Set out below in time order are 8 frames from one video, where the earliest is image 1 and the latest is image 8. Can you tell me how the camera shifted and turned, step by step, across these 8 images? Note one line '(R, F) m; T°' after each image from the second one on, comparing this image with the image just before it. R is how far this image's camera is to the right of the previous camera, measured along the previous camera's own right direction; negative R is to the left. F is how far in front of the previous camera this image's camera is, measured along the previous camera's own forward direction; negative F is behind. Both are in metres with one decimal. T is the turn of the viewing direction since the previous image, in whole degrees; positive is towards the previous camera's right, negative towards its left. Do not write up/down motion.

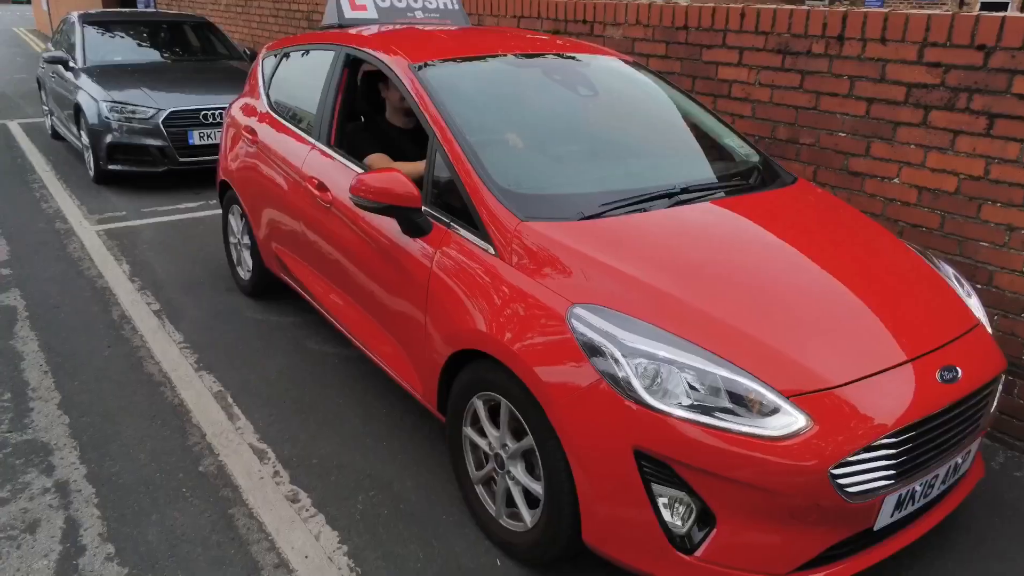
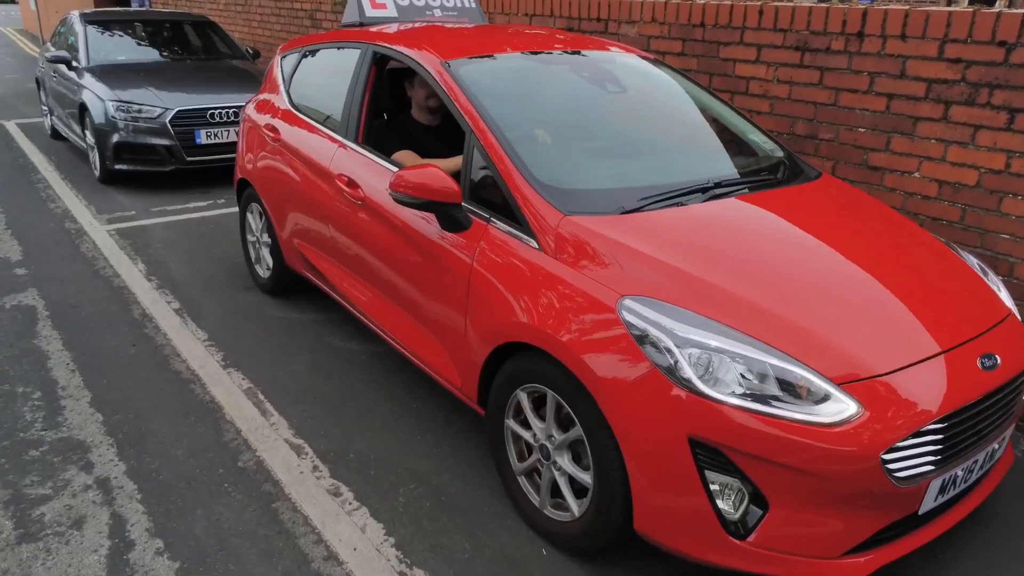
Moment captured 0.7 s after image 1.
(-0.2, 0.0) m; +1°
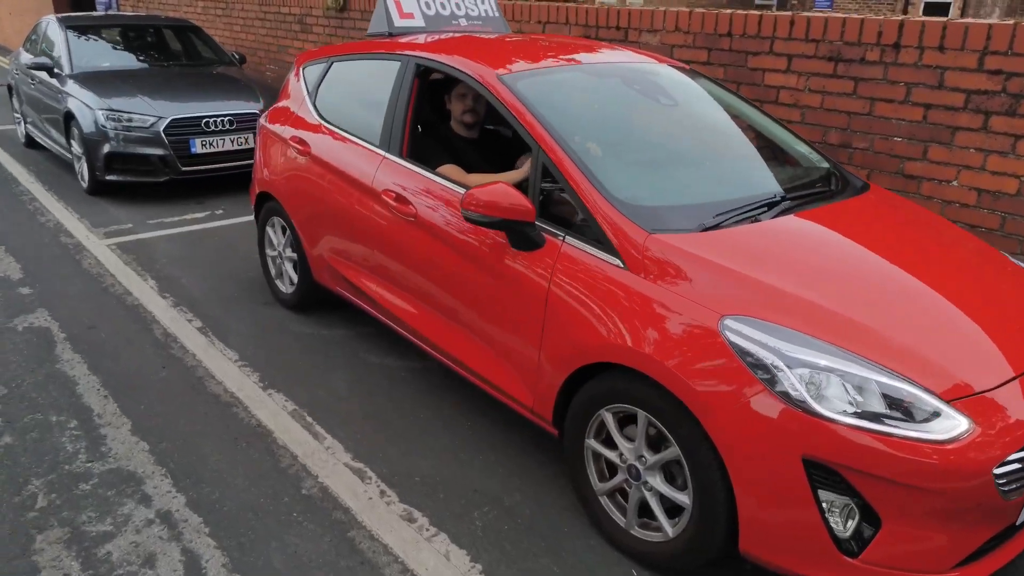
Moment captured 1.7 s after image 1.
(-0.4, 0.0) m; +3°
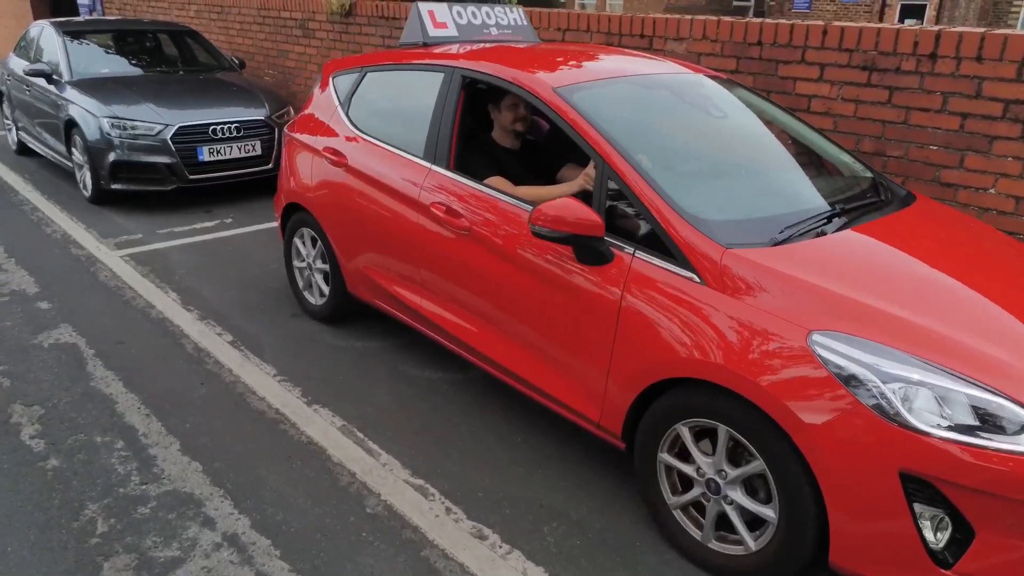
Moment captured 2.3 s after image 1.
(-0.3, 0.0) m; +2°
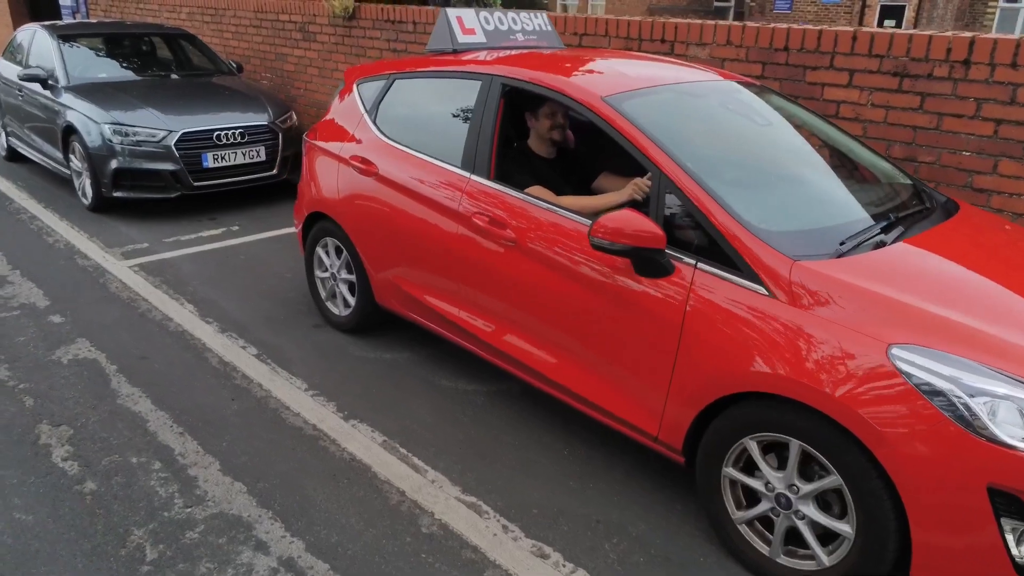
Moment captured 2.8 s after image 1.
(-0.3, +0.1) m; +2°
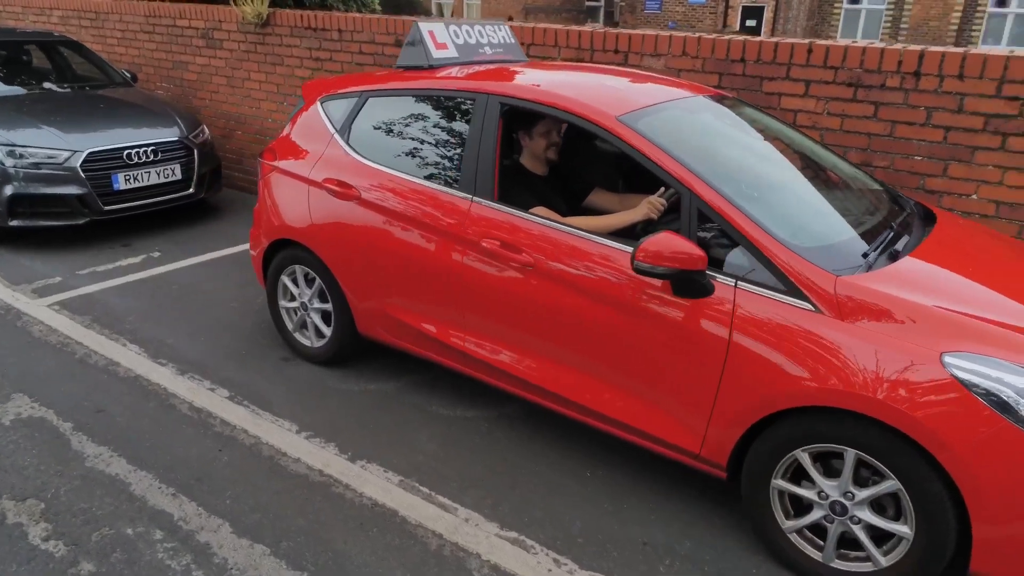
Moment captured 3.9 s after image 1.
(-0.5, +0.1) m; +9°
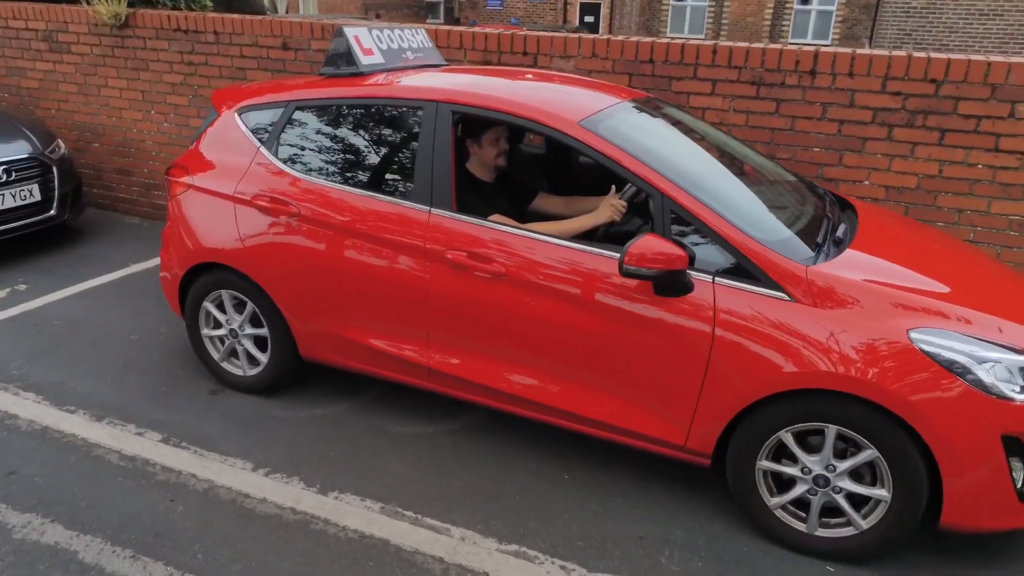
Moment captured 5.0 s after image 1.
(-0.5, +0.1) m; +11°
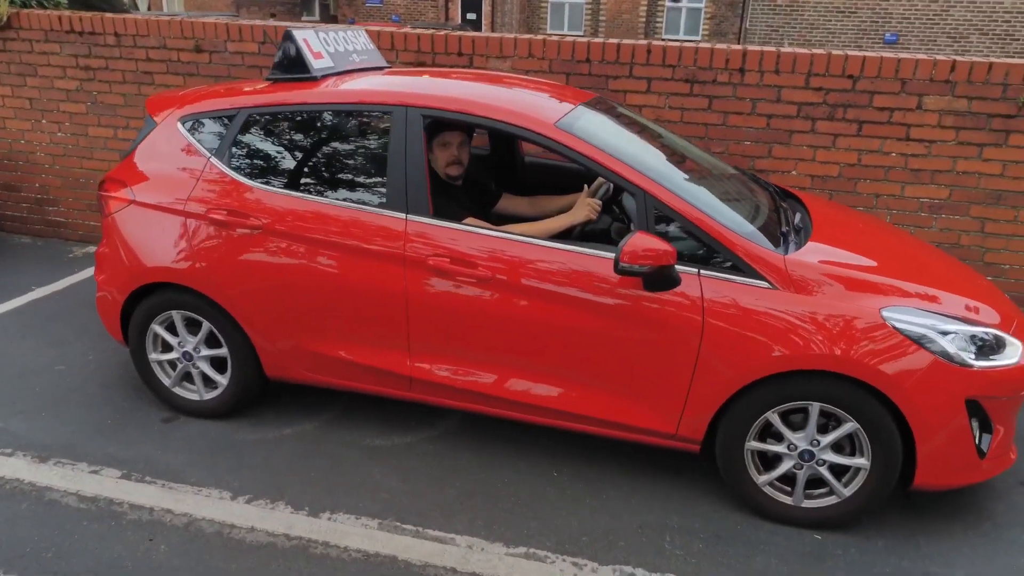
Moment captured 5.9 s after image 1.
(-0.4, 0.0) m; +9°
